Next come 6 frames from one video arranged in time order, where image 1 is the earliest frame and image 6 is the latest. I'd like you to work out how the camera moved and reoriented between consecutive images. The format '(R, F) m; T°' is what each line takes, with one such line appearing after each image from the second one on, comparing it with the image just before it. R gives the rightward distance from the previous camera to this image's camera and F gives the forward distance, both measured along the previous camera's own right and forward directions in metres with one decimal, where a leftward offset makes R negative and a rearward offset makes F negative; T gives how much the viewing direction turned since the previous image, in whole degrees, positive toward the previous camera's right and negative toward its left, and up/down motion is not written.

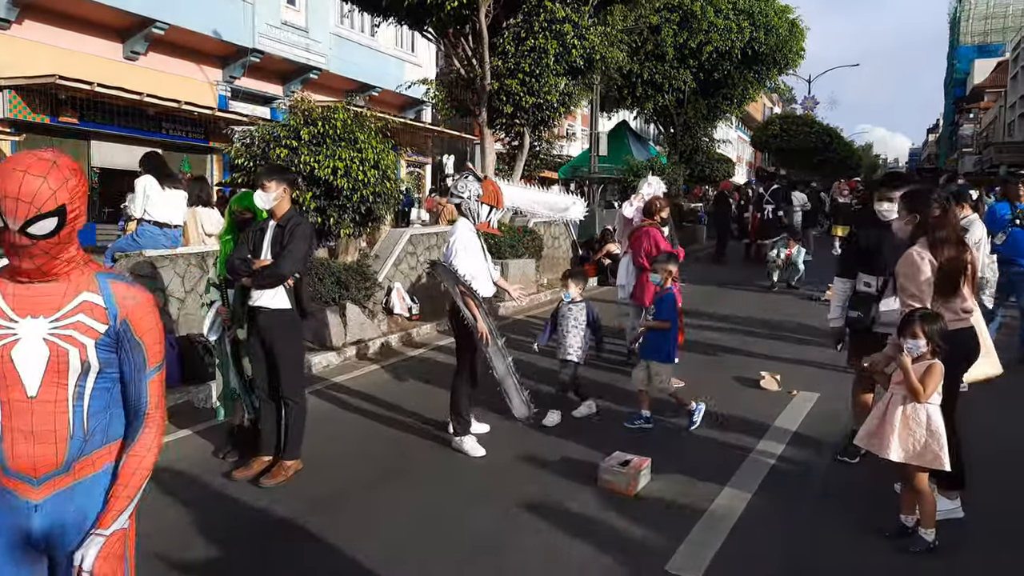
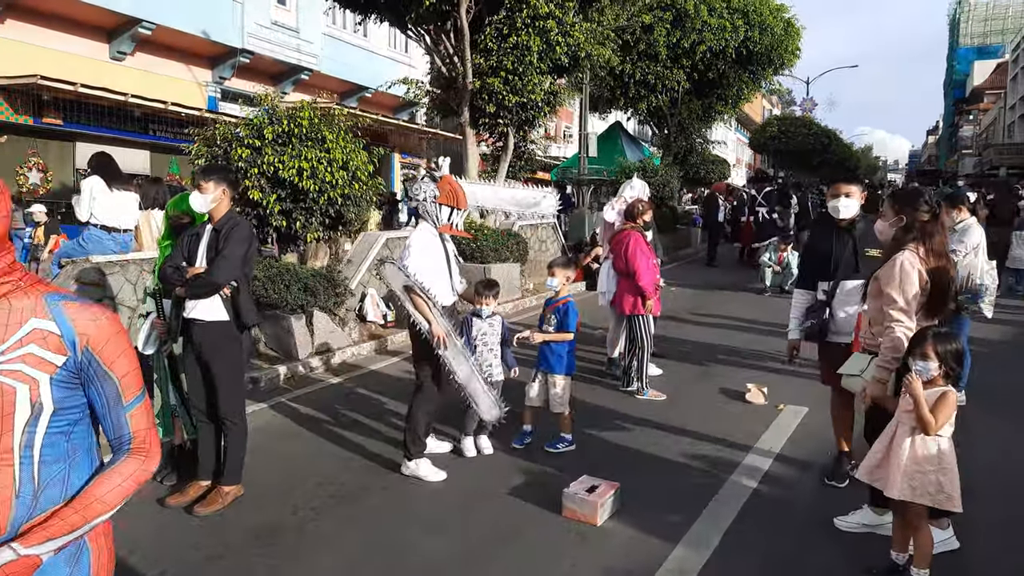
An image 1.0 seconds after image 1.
(+0.2, +0.4) m; 0°
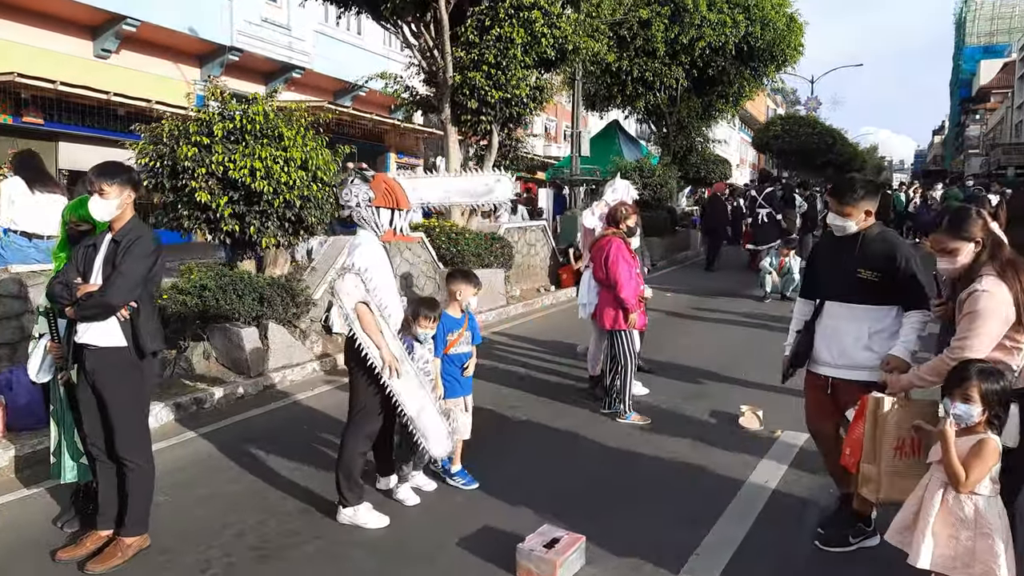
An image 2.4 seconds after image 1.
(+0.3, +0.6) m; 0°
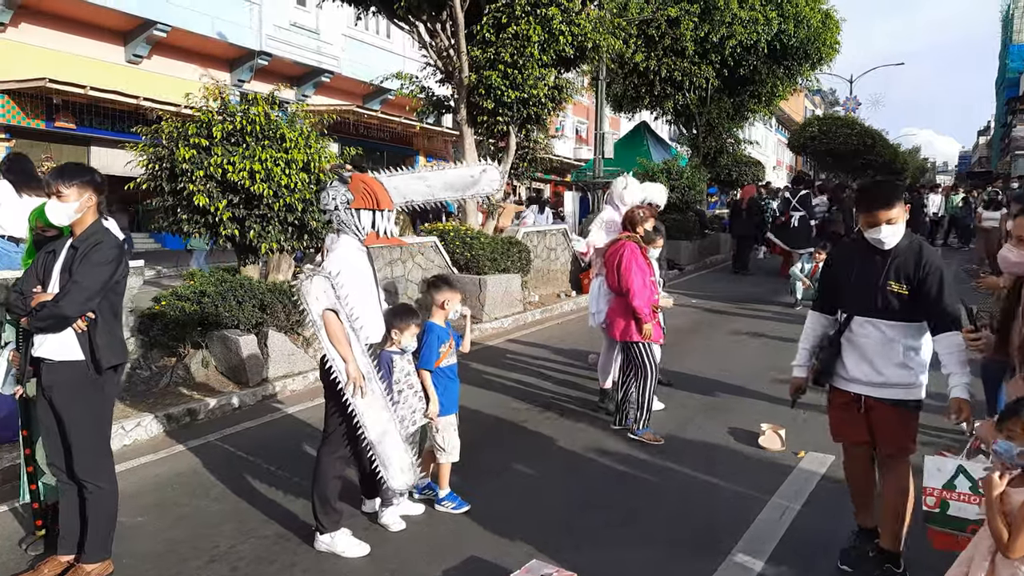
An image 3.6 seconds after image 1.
(+0.2, +0.3) m; -3°
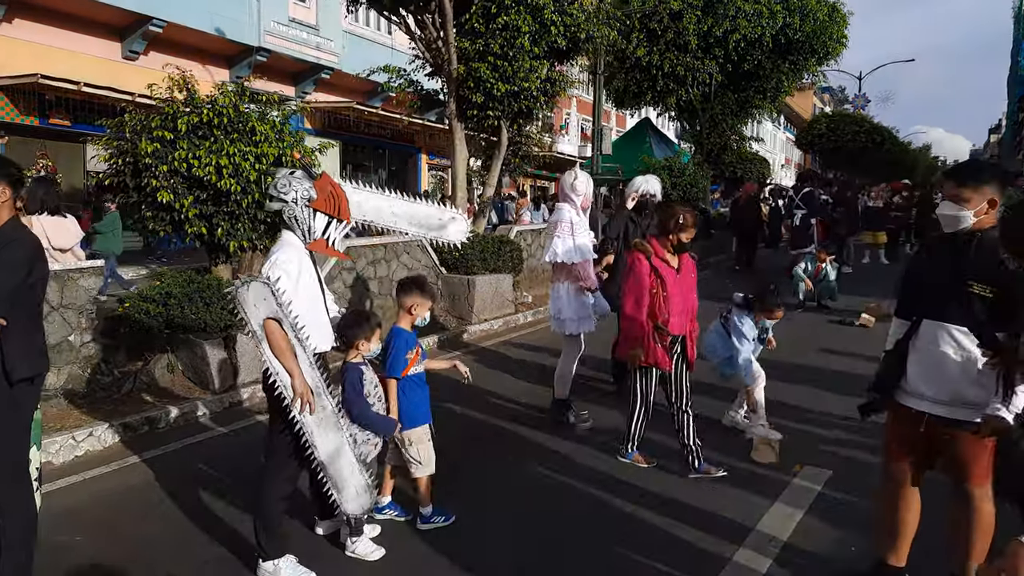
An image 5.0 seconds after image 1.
(+0.2, +0.3) m; -1°
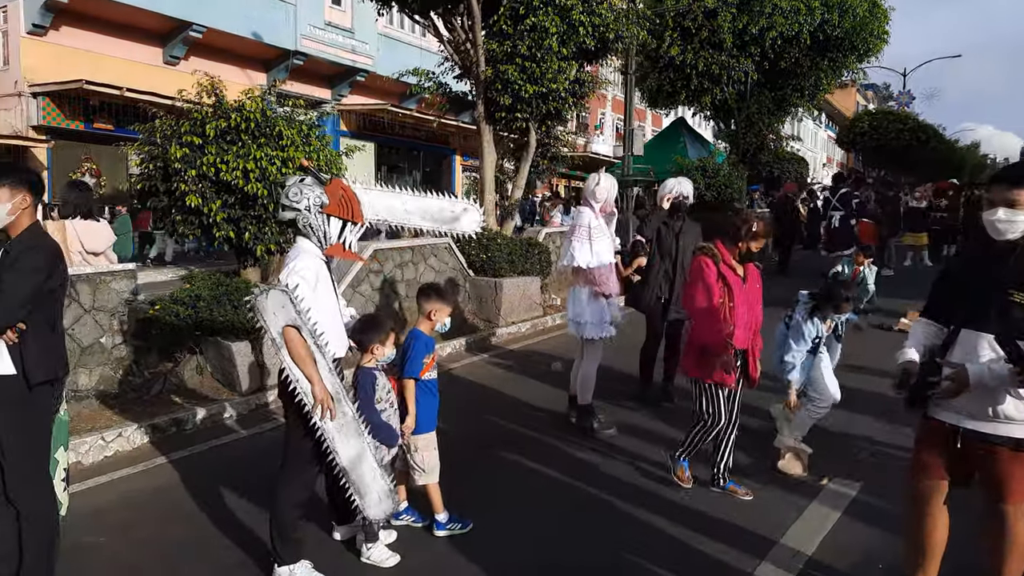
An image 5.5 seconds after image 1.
(+0.1, 0.0) m; -3°
